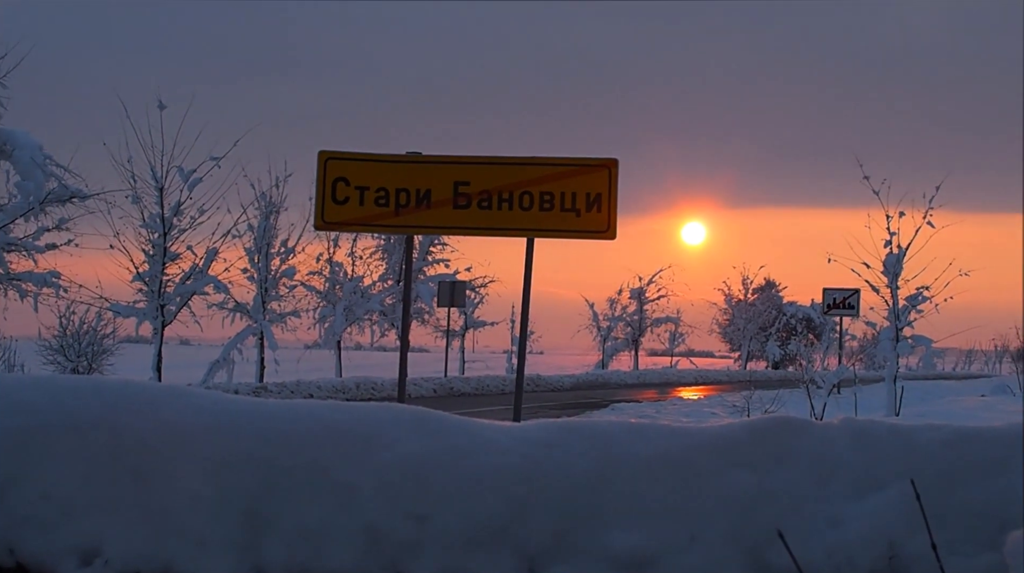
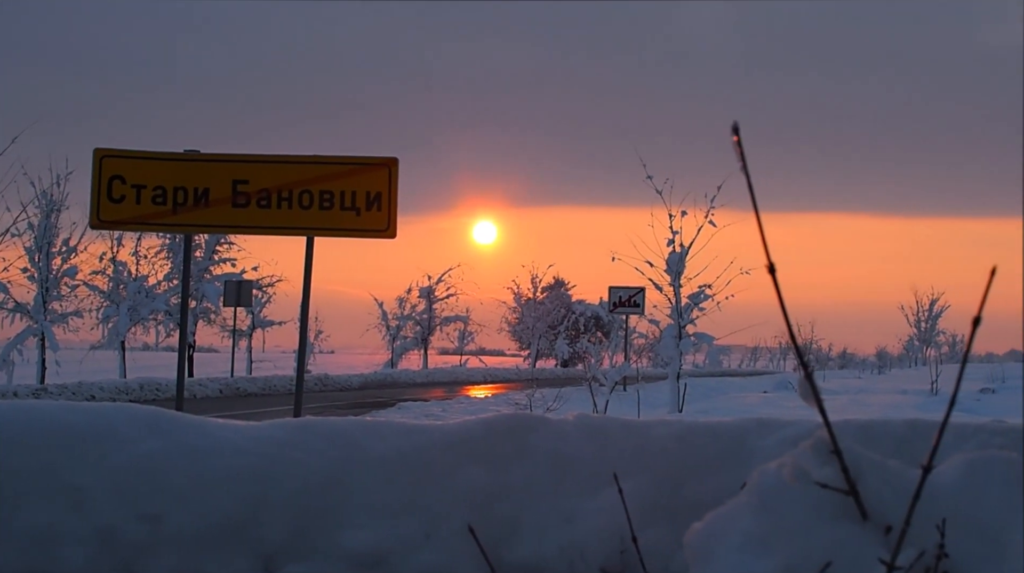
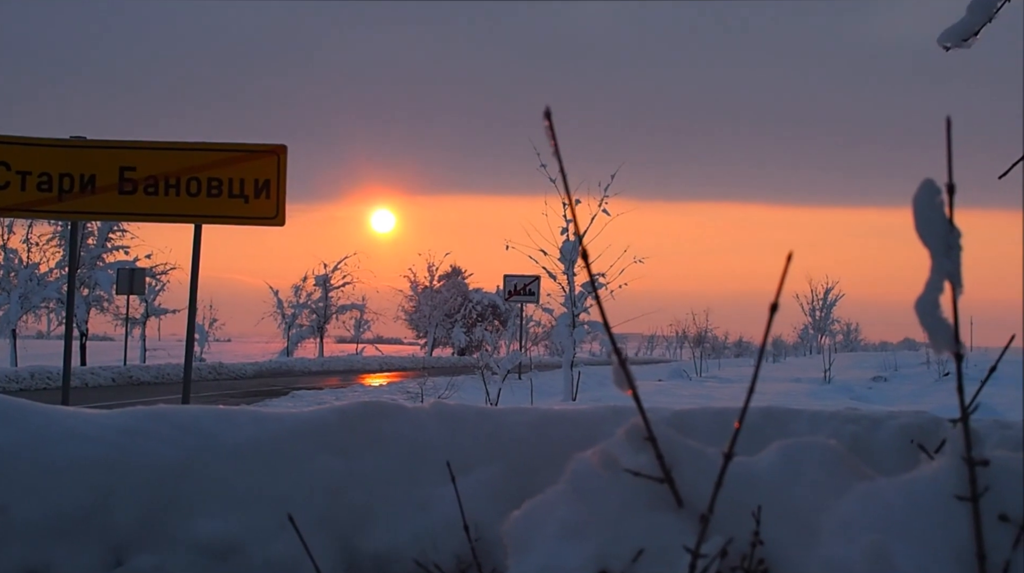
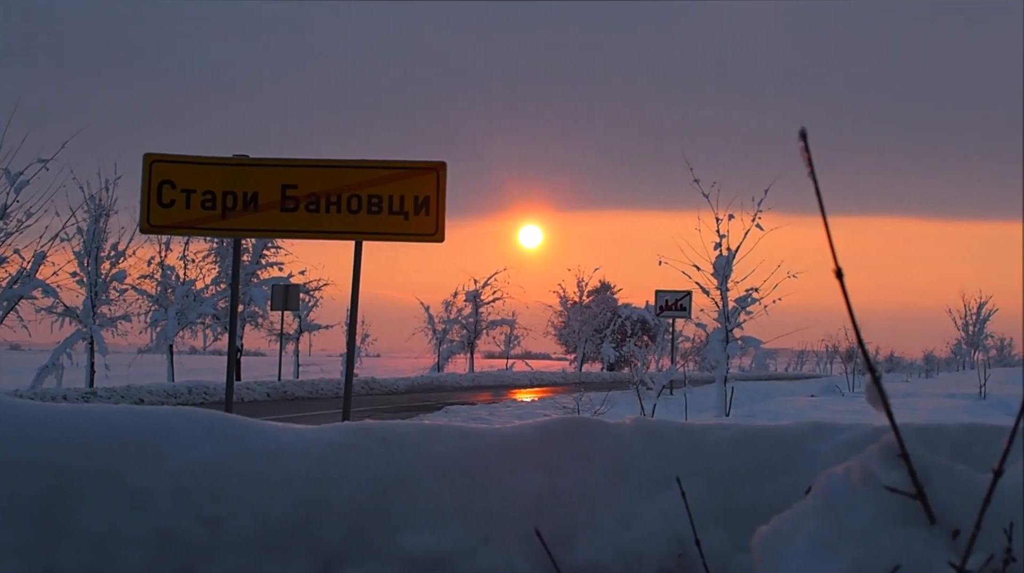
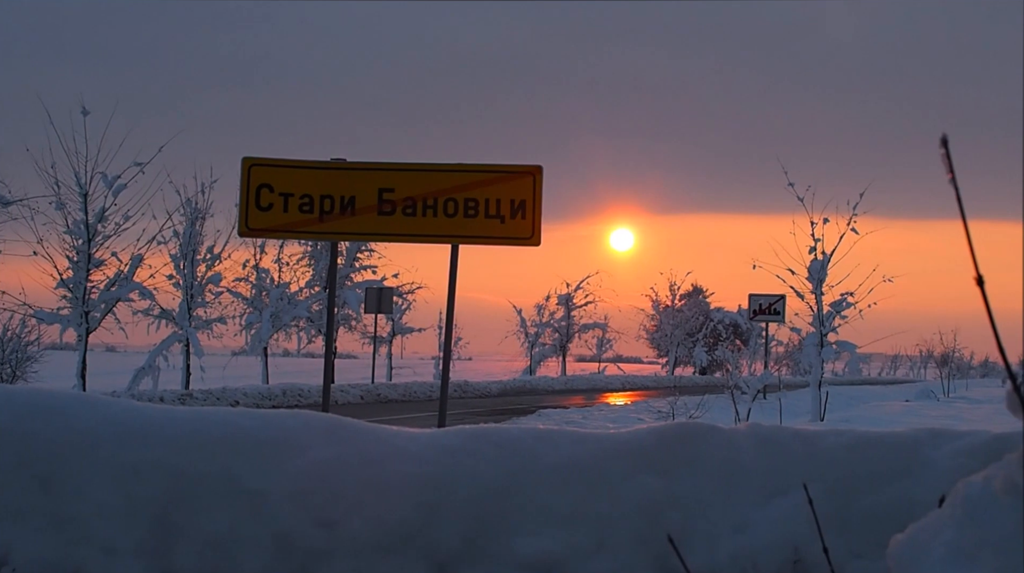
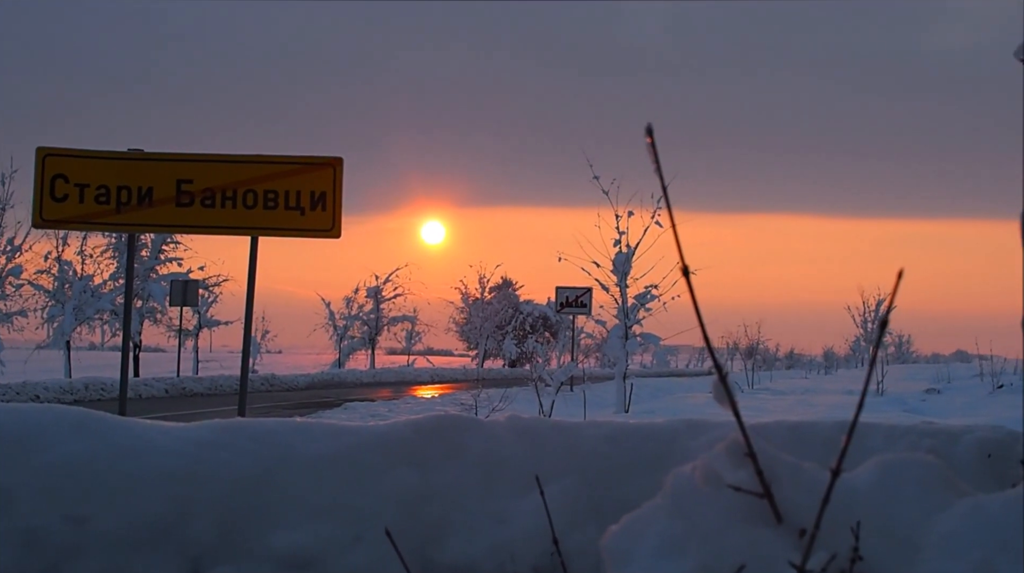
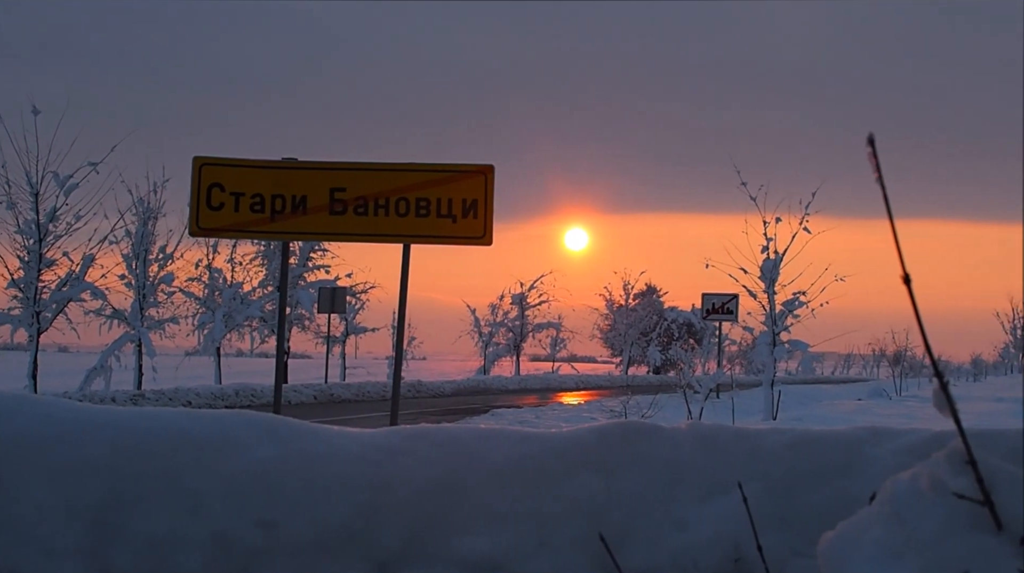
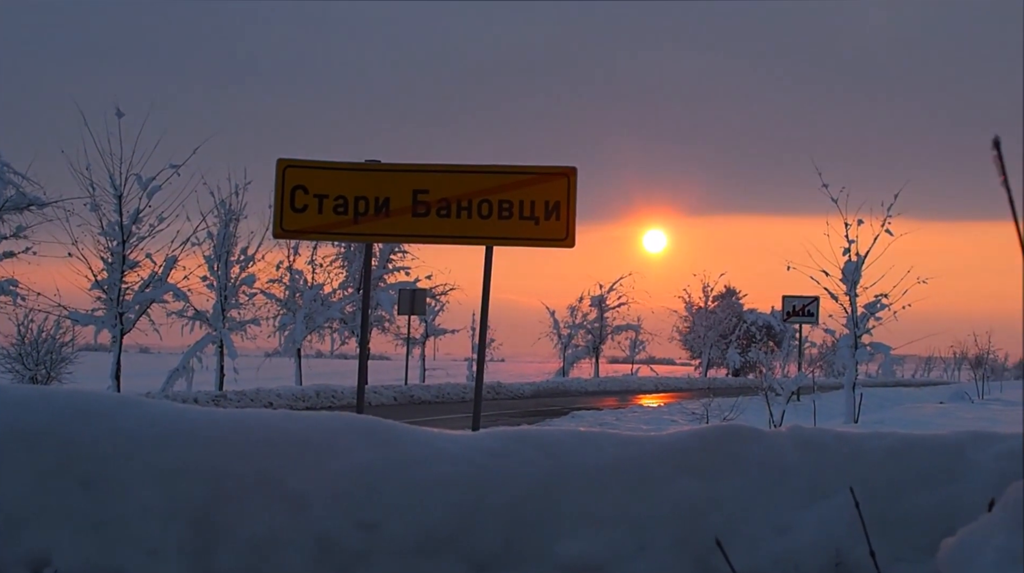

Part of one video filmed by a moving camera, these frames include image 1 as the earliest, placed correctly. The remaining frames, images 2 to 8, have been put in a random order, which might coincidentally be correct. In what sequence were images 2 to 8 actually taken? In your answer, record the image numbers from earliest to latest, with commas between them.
8, 5, 7, 4, 2, 6, 3
